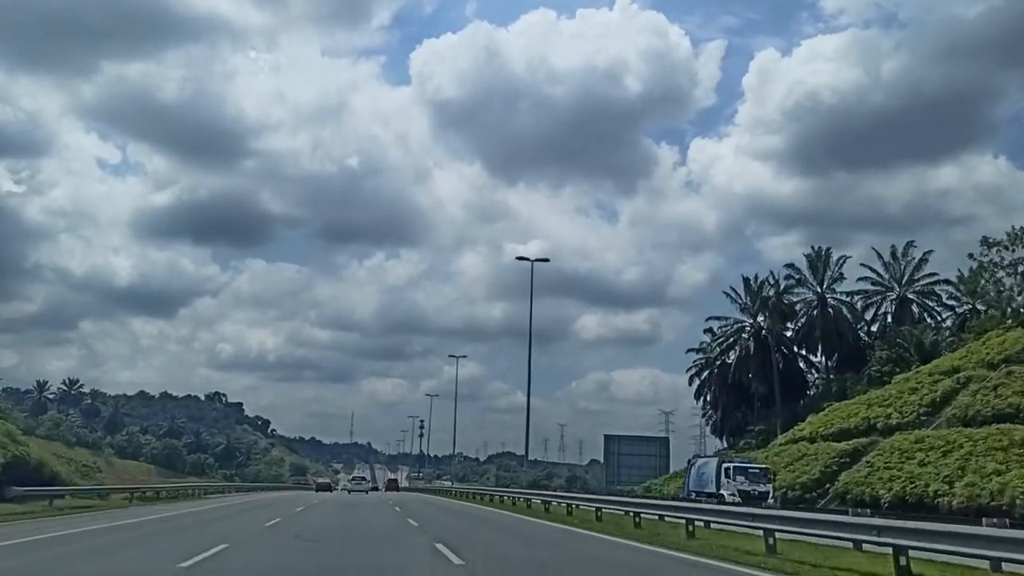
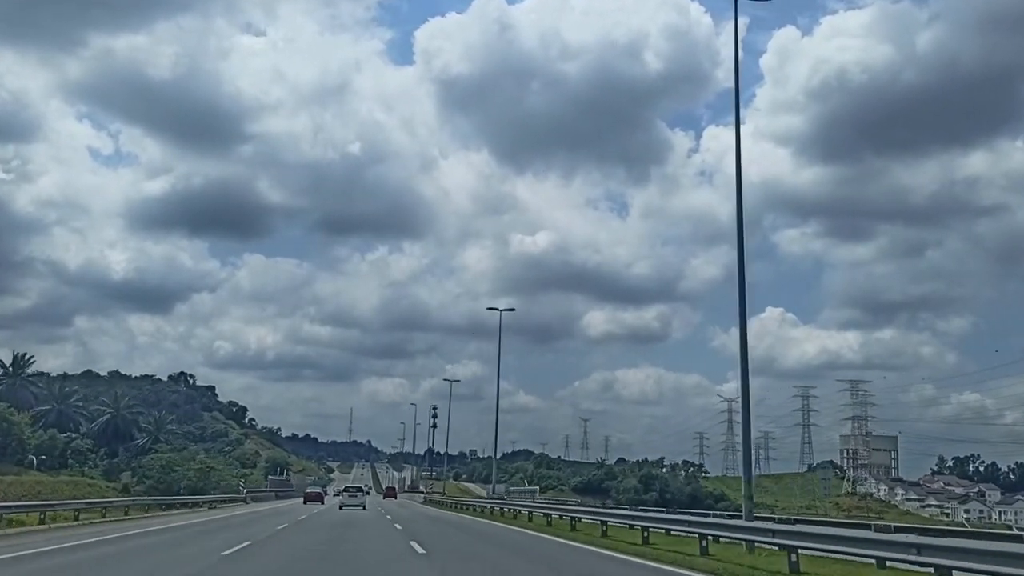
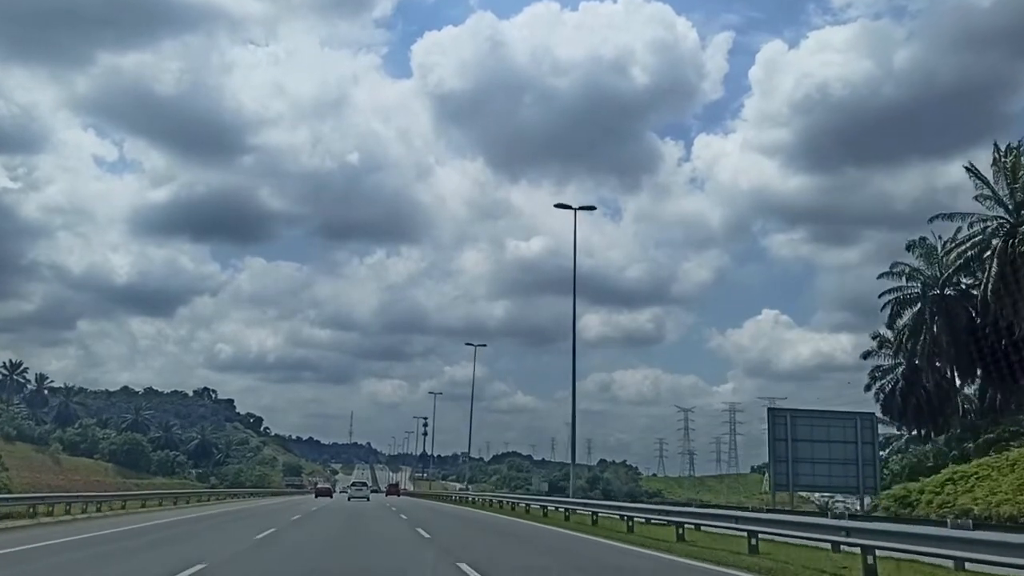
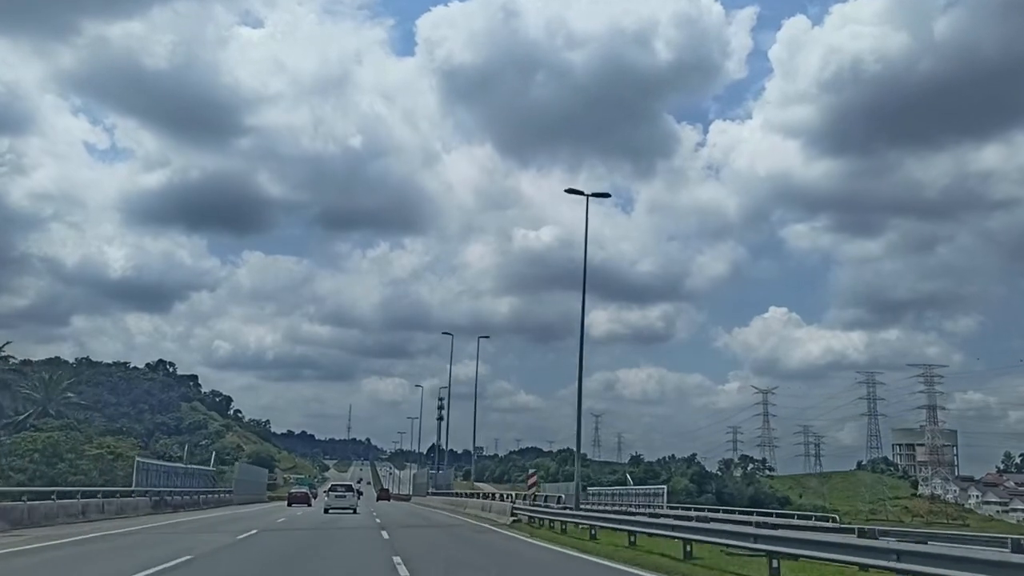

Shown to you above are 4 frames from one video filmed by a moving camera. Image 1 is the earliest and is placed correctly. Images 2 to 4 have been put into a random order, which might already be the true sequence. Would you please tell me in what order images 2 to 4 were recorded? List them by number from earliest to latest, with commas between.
3, 2, 4
